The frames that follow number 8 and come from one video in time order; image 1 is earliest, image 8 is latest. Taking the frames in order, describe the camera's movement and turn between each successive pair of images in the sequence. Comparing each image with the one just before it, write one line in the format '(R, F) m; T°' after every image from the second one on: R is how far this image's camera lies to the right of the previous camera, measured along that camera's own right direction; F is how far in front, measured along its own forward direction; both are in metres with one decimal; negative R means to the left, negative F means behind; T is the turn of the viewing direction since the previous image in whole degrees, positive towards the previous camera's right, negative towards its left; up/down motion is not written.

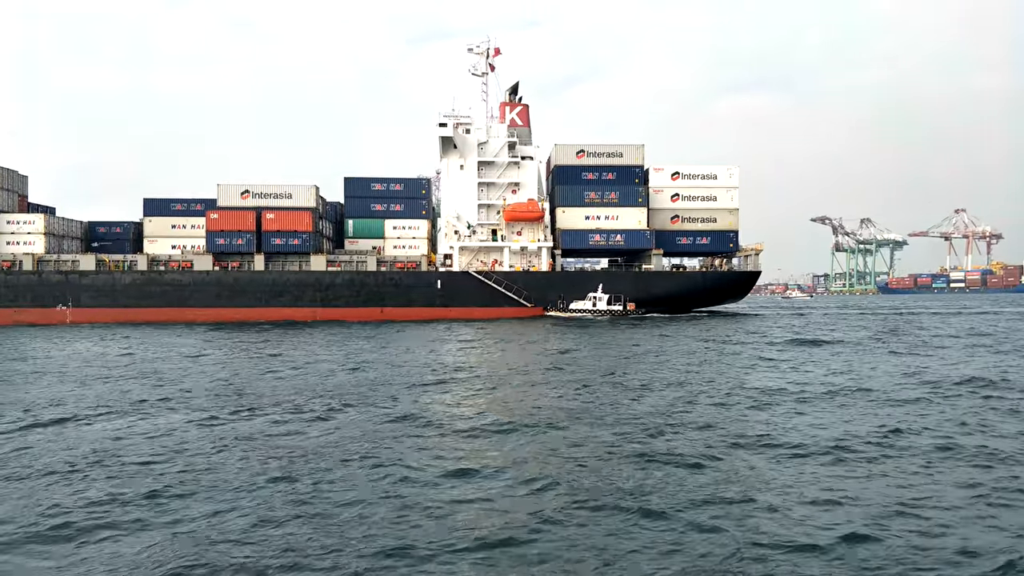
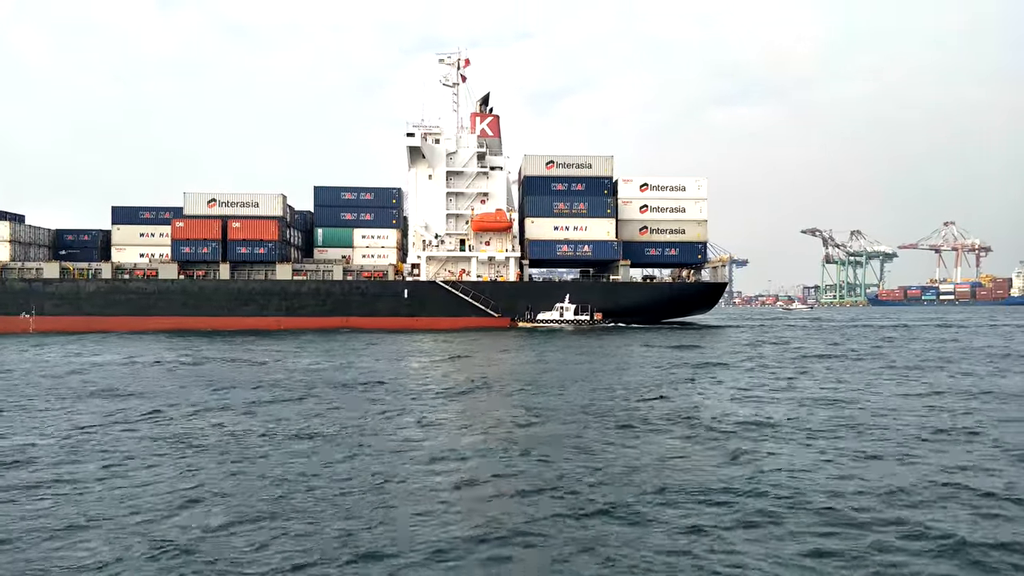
(+1.2, 0.0) m; +1°
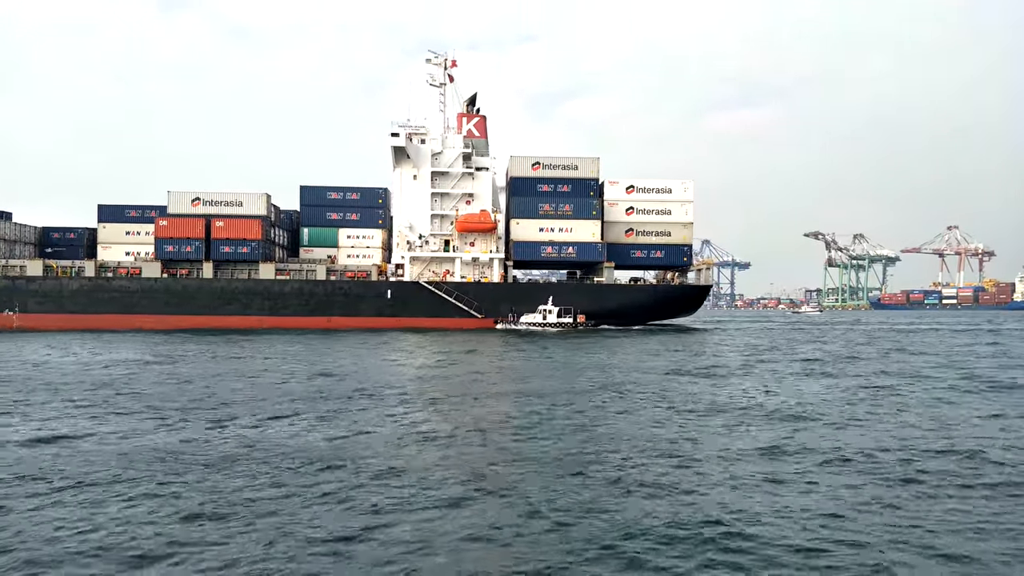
(+0.9, +0.1) m; 0°
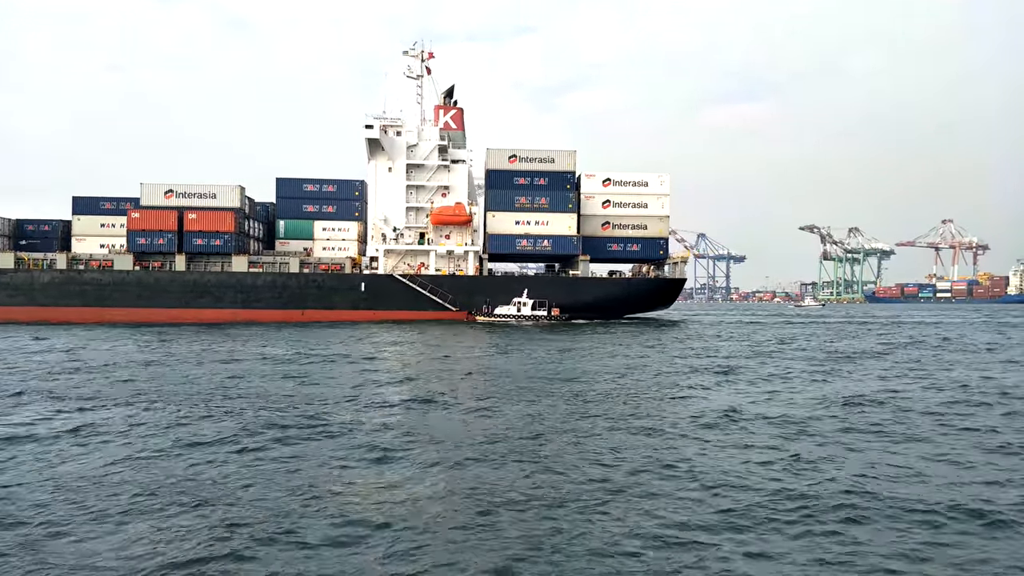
(+1.0, +0.1) m; 0°
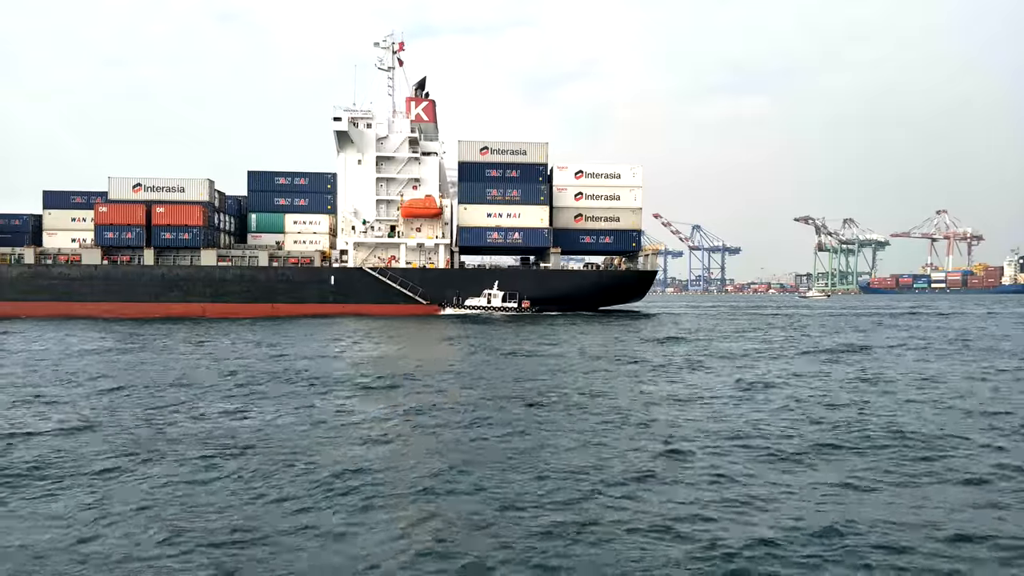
(+1.2, 0.0) m; 0°
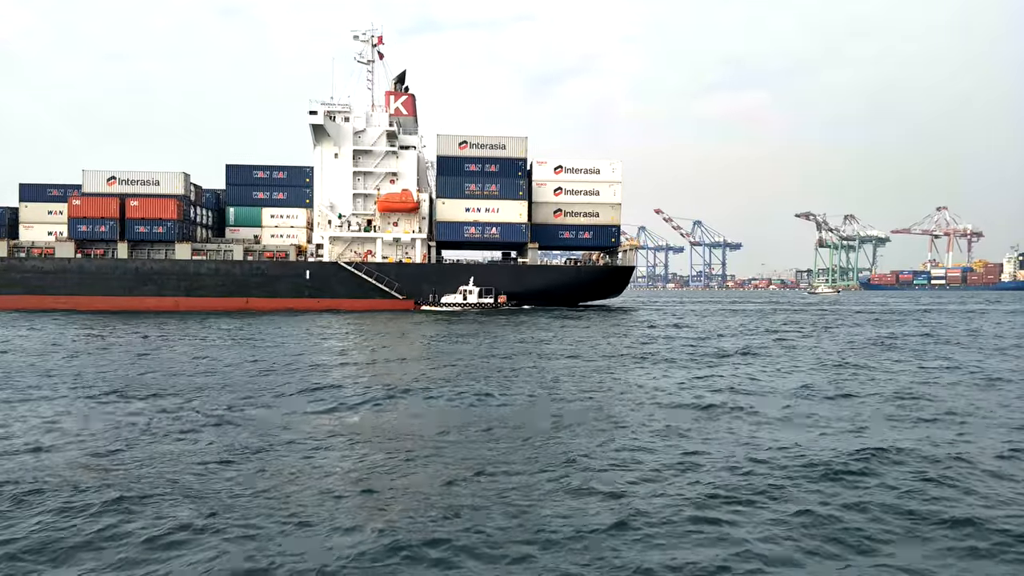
(+1.1, +0.2) m; 0°
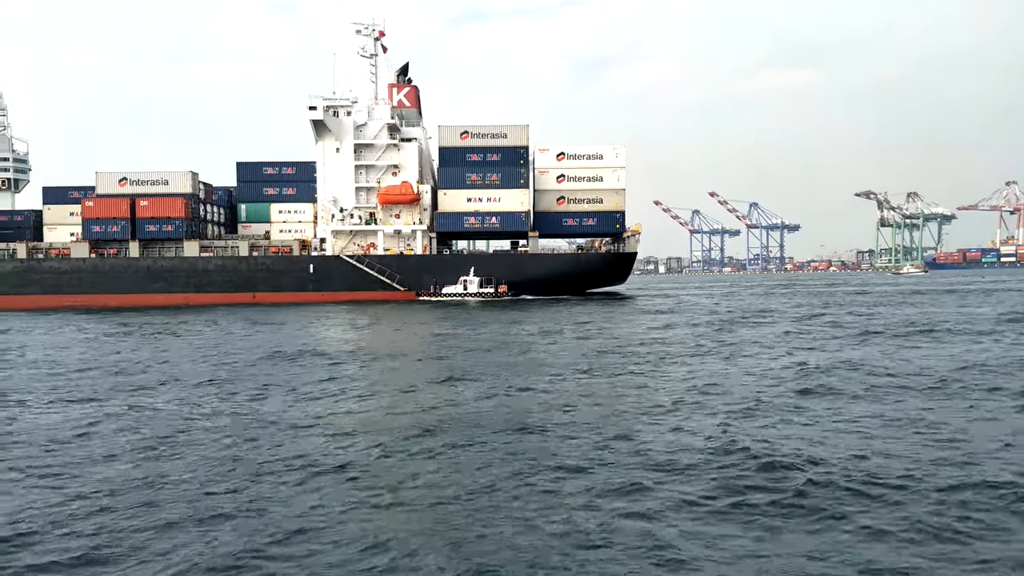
(+2.1, +0.3) m; -4°
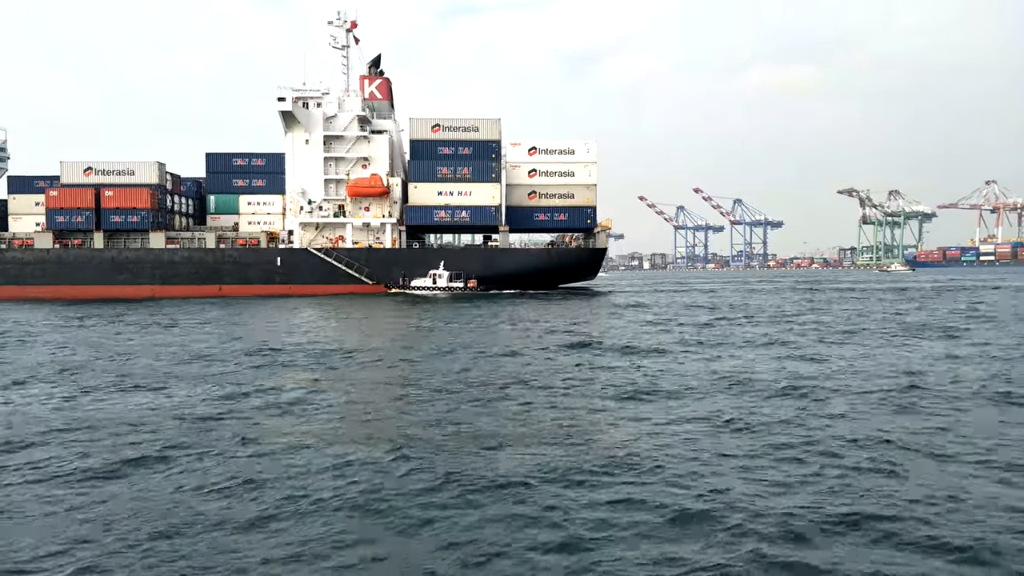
(+0.8, 0.0) m; +1°
